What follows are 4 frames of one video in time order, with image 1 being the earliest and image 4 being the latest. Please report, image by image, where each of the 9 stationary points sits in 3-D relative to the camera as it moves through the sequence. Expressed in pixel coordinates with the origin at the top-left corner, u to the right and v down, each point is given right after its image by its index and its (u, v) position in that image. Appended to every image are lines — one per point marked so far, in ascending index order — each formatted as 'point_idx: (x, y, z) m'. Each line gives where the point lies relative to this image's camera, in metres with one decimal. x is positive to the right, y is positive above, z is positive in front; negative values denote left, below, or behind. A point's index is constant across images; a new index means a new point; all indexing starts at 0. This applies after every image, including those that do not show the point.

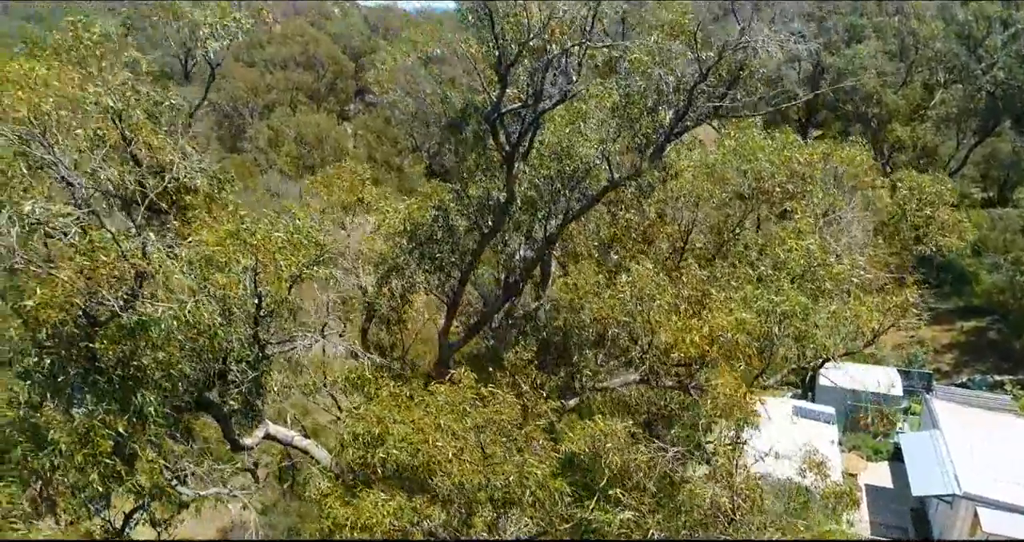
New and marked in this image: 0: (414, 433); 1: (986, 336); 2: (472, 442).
0: (-0.6, -1.1, +4.6) m
1: (+10.9, -1.5, +16.0) m
2: (-0.2, -1.2, +4.7) m
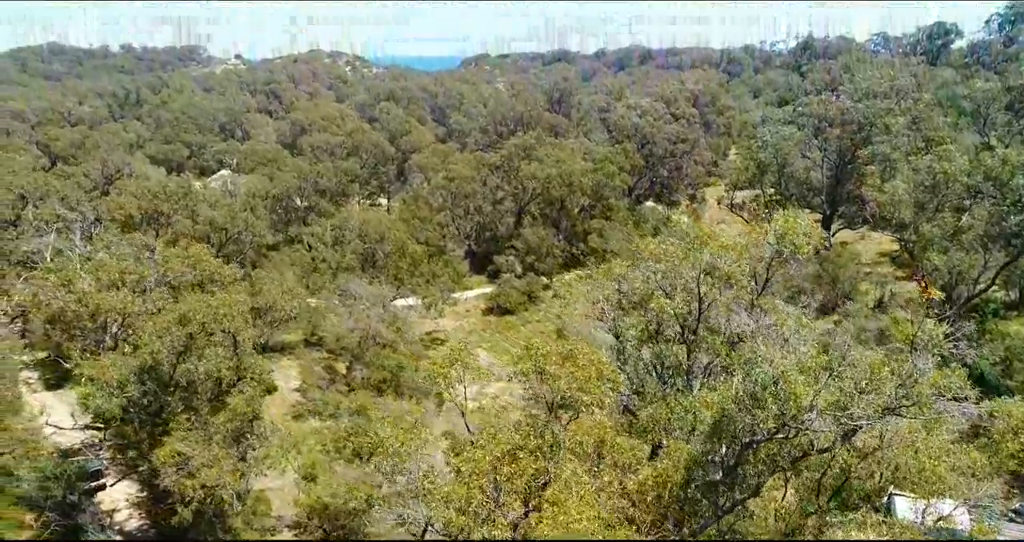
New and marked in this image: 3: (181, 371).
0: (+2.2, -4.0, +6.9) m
1: (+13.7, -5.0, +18.3) m
2: (+2.5, -4.0, +7.0) m
3: (-8.5, -2.6, +17.9) m
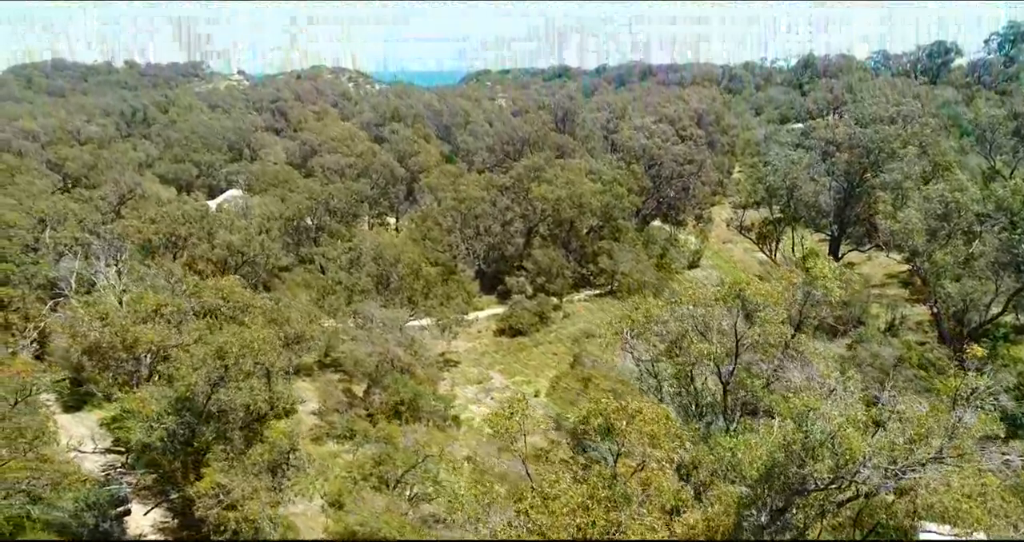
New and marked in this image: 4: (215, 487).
0: (+2.9, -4.6, +7.3) m
1: (+14.4, -5.9, +18.6) m
2: (+3.3, -4.7, +7.4) m
3: (-7.7, -3.5, +18.3) m
4: (-7.0, -5.1, +16.3) m
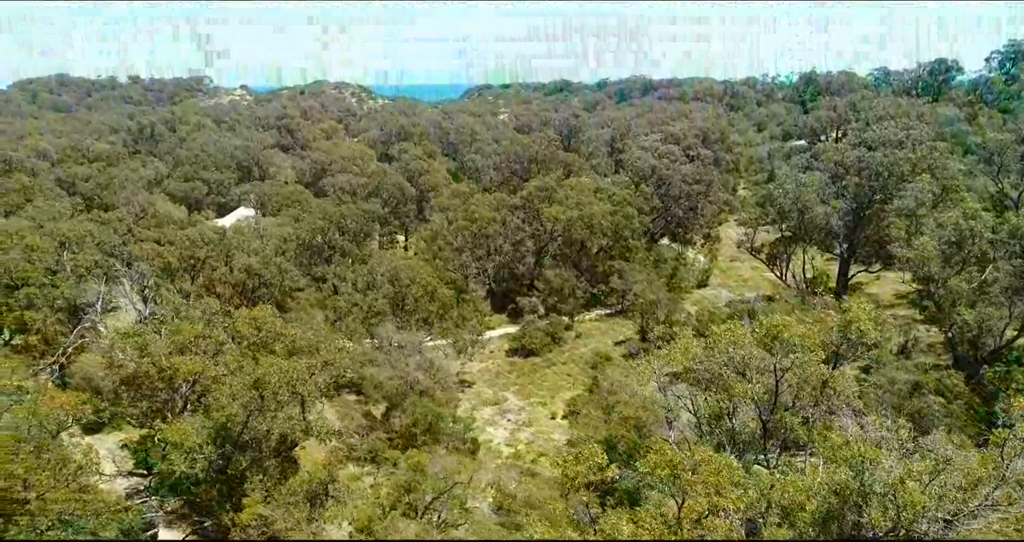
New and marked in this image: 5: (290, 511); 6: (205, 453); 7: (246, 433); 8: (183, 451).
0: (+3.8, -5.3, +7.7) m
1: (+15.3, -6.7, +19.0) m
2: (+4.1, -5.4, +7.7) m
3: (-6.9, -4.4, +18.6) m
4: (-6.2, -6.0, +16.7) m
5: (-5.4, -5.8, +16.8) m
6: (-8.1, -4.7, +18.1) m
7: (-7.0, -4.4, +18.6) m
8: (-8.8, -4.7, +18.3) m
